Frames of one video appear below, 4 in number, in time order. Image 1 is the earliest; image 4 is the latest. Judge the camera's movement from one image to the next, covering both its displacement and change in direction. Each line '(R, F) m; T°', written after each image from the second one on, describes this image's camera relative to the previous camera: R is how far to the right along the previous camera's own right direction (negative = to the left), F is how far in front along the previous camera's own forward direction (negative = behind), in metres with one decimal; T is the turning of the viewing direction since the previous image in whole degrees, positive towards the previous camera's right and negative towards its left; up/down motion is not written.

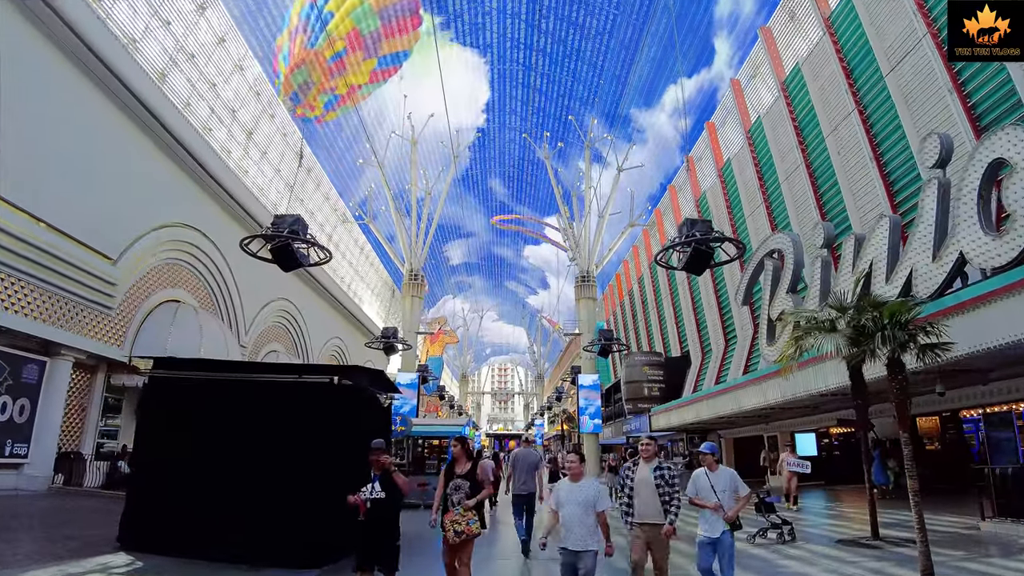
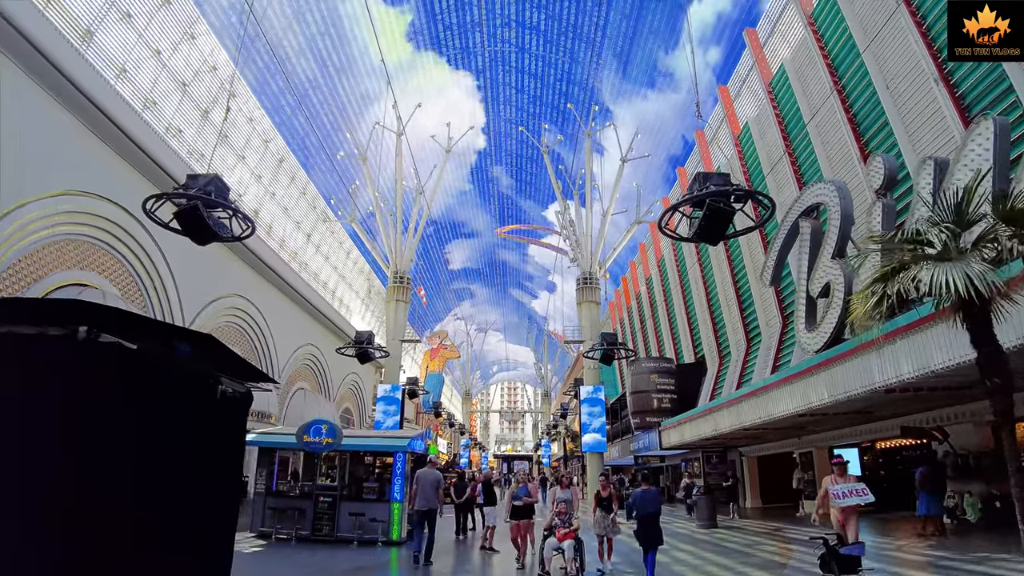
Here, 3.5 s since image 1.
(+0.3, +1.1) m; -1°
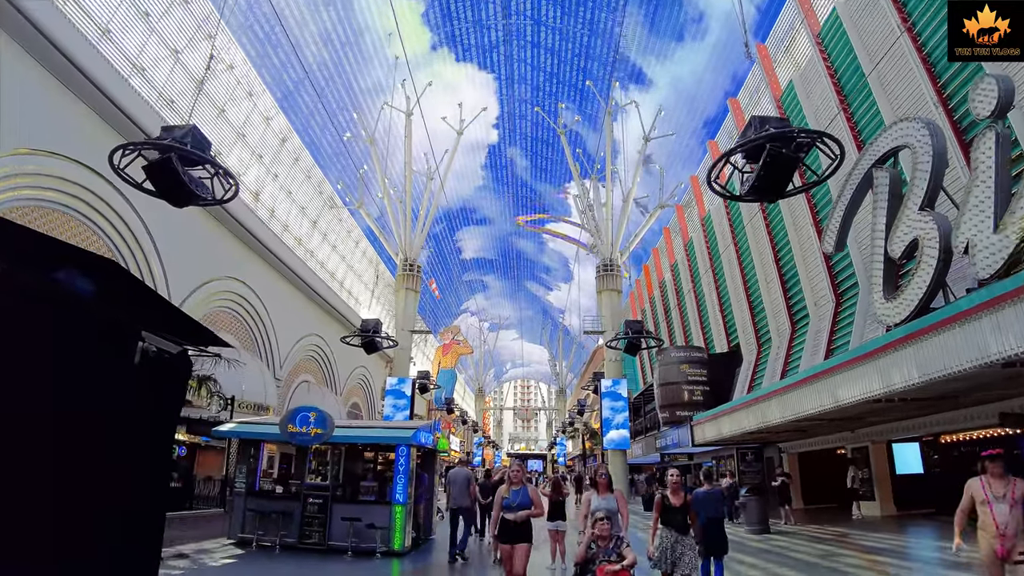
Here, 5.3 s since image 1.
(-0.1, -0.9) m; 0°
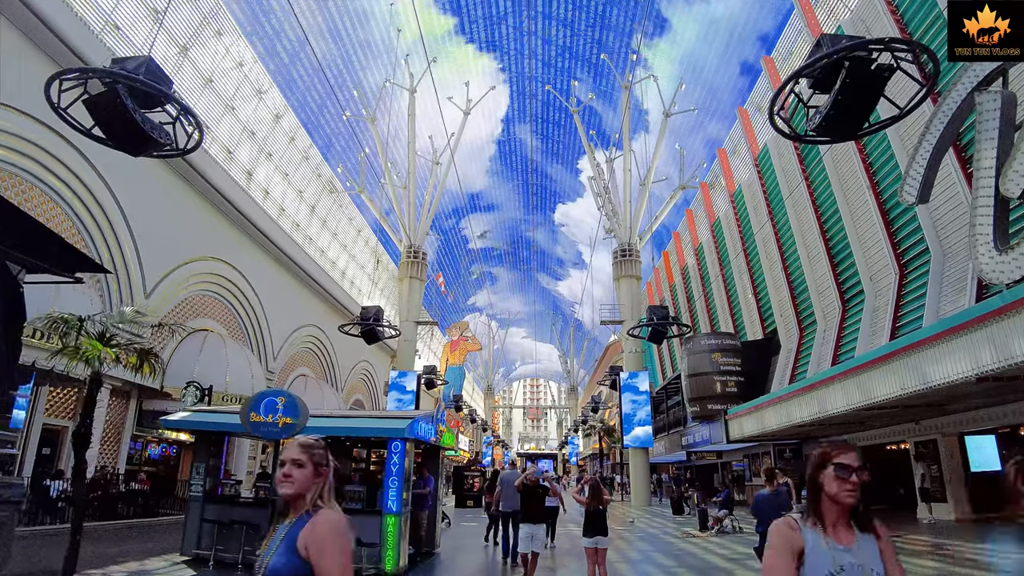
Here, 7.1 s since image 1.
(-0.2, +2.1) m; -1°
